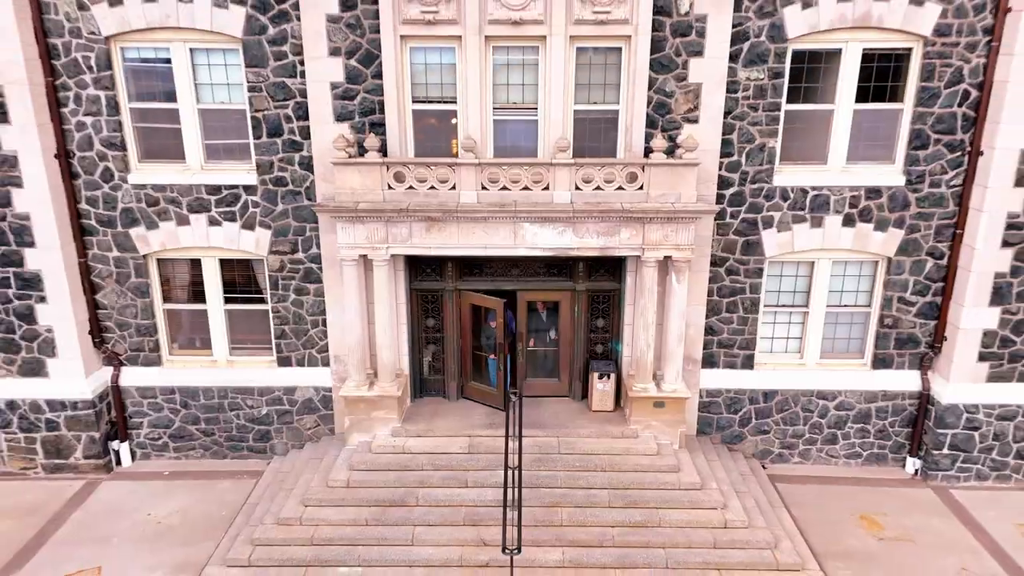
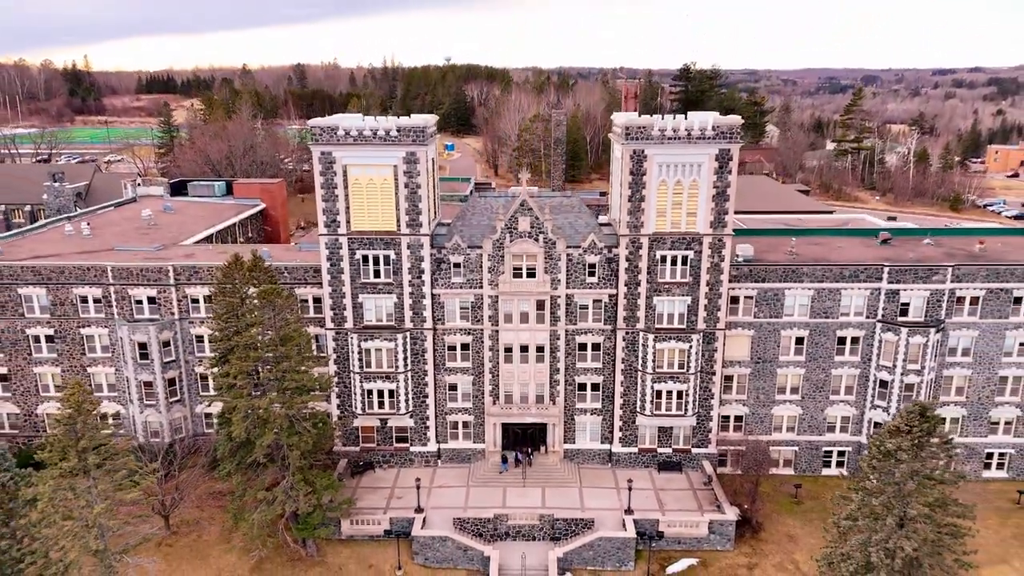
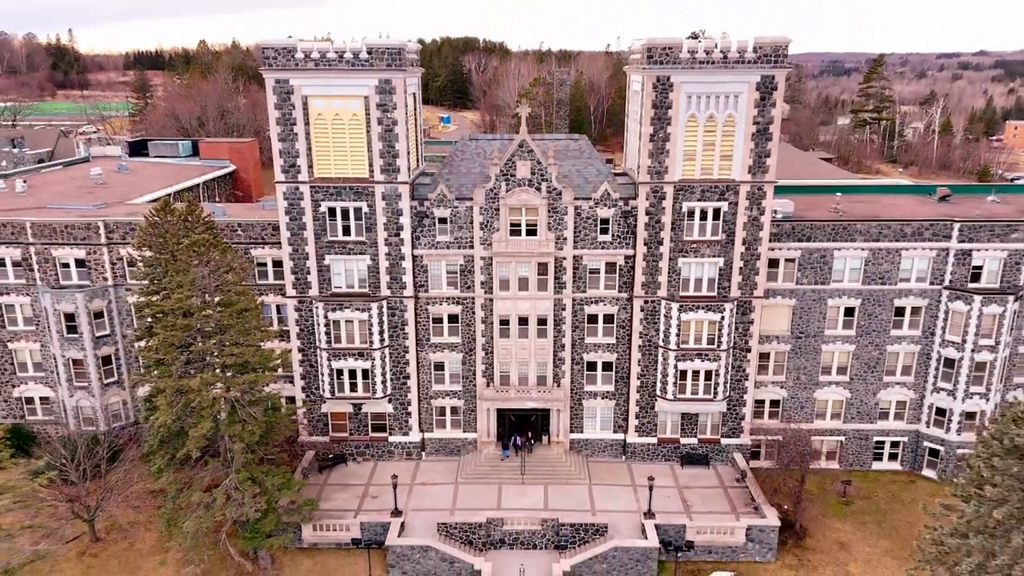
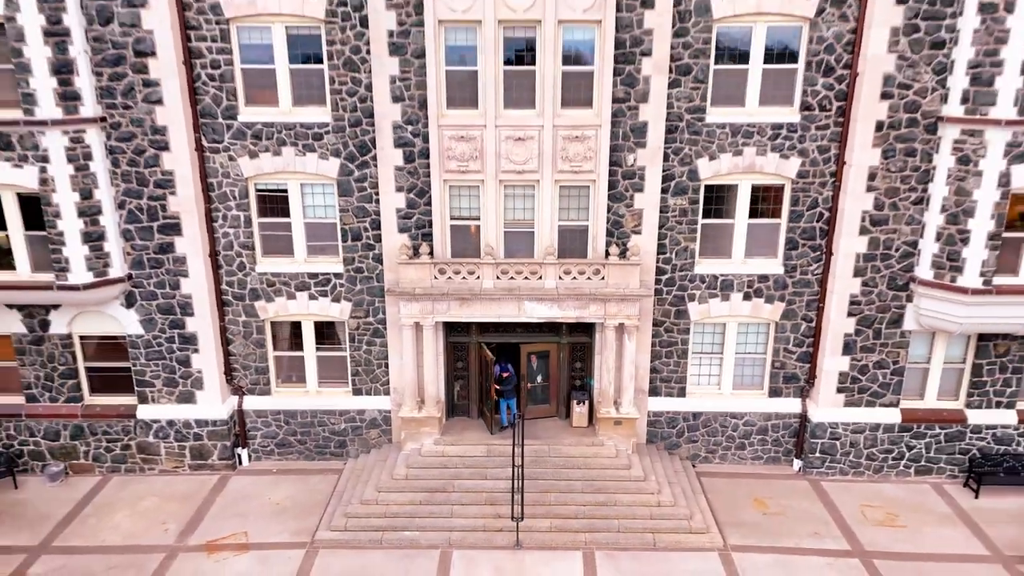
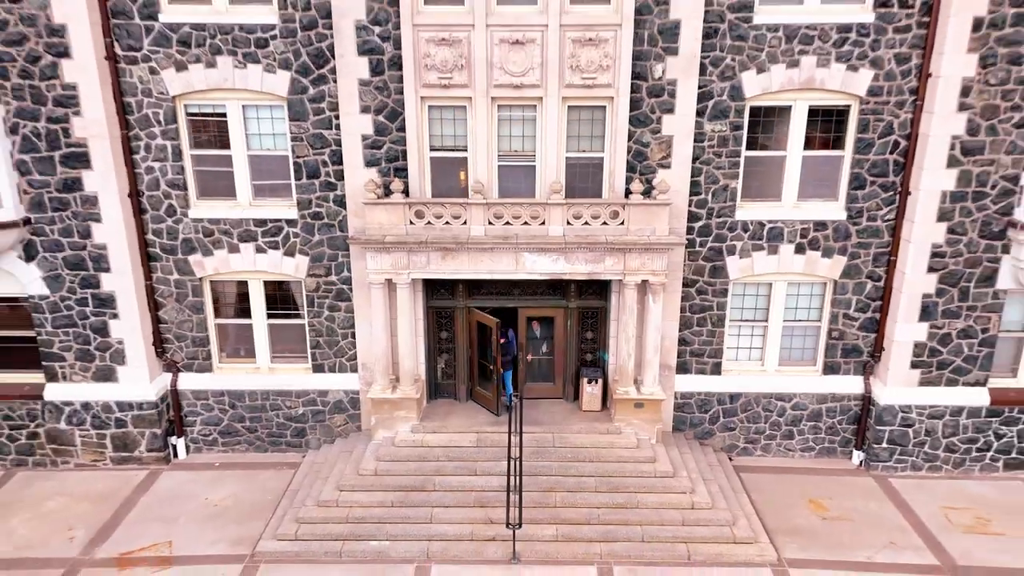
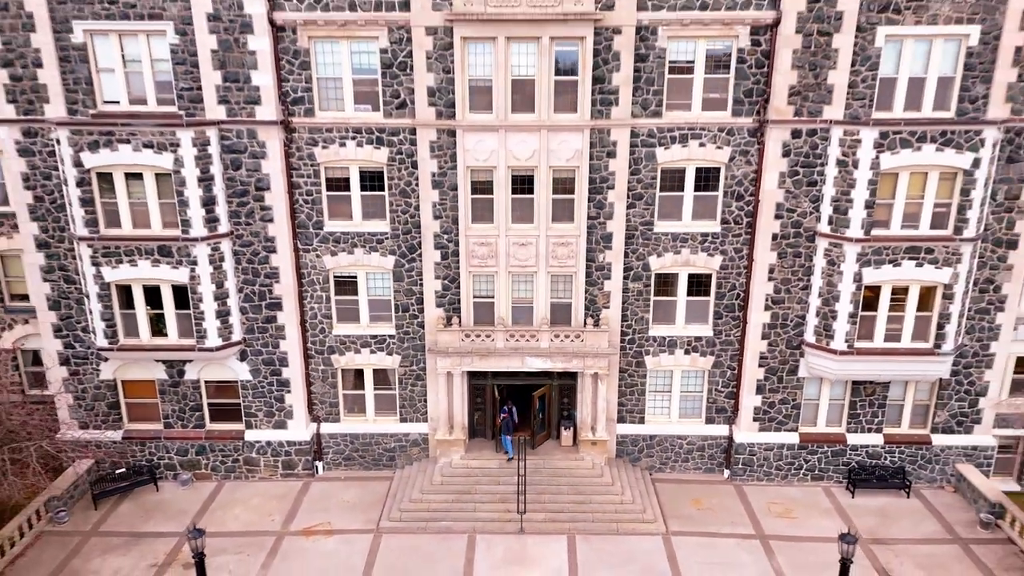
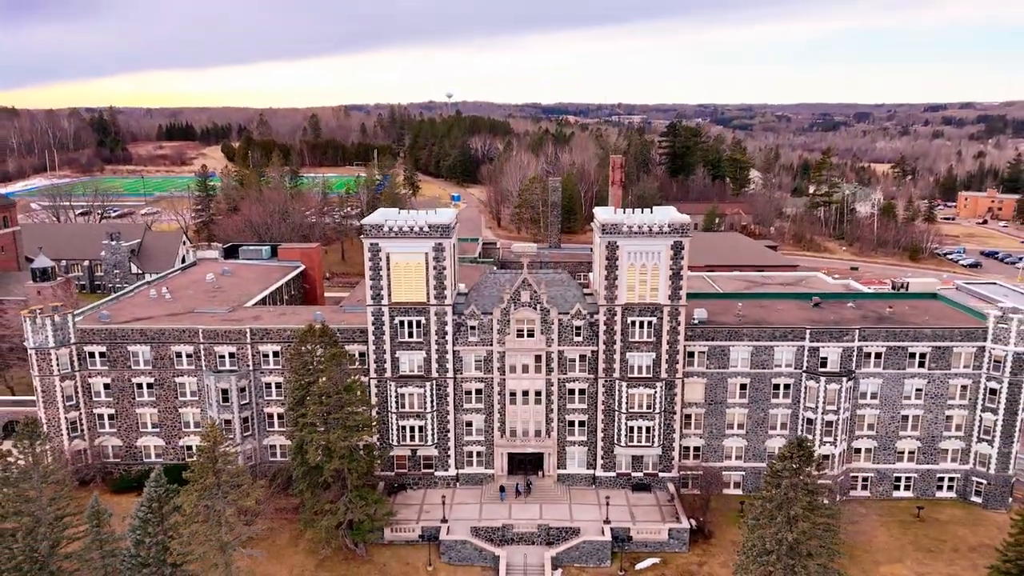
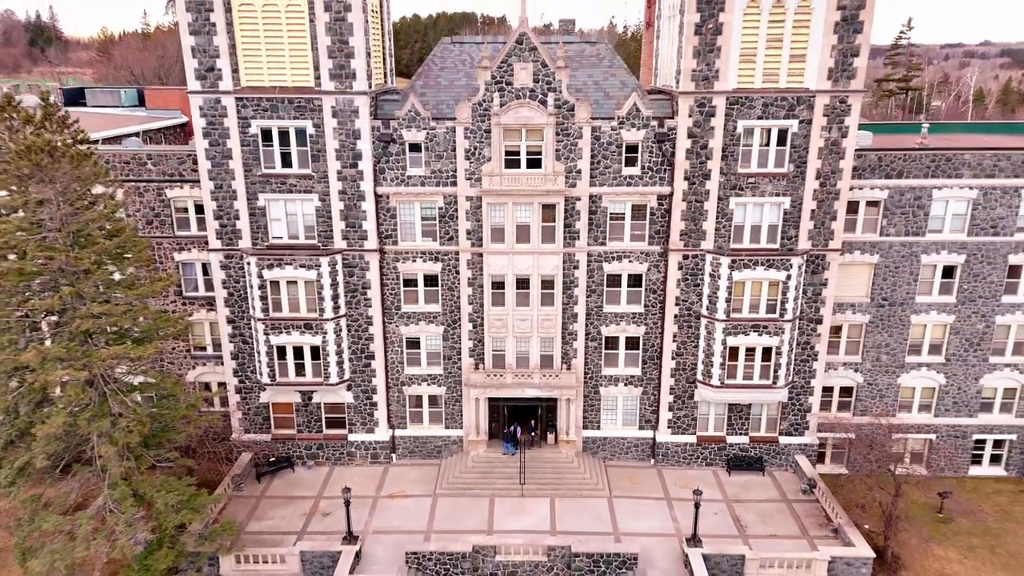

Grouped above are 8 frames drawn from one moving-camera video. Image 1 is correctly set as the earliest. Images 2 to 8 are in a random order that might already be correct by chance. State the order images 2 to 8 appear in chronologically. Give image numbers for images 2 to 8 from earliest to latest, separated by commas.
5, 4, 6, 8, 3, 2, 7
